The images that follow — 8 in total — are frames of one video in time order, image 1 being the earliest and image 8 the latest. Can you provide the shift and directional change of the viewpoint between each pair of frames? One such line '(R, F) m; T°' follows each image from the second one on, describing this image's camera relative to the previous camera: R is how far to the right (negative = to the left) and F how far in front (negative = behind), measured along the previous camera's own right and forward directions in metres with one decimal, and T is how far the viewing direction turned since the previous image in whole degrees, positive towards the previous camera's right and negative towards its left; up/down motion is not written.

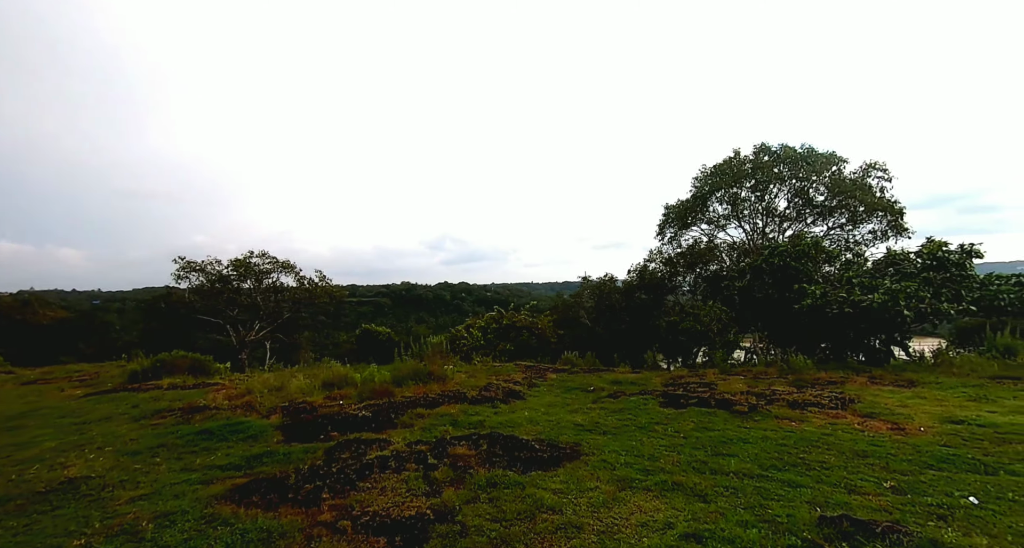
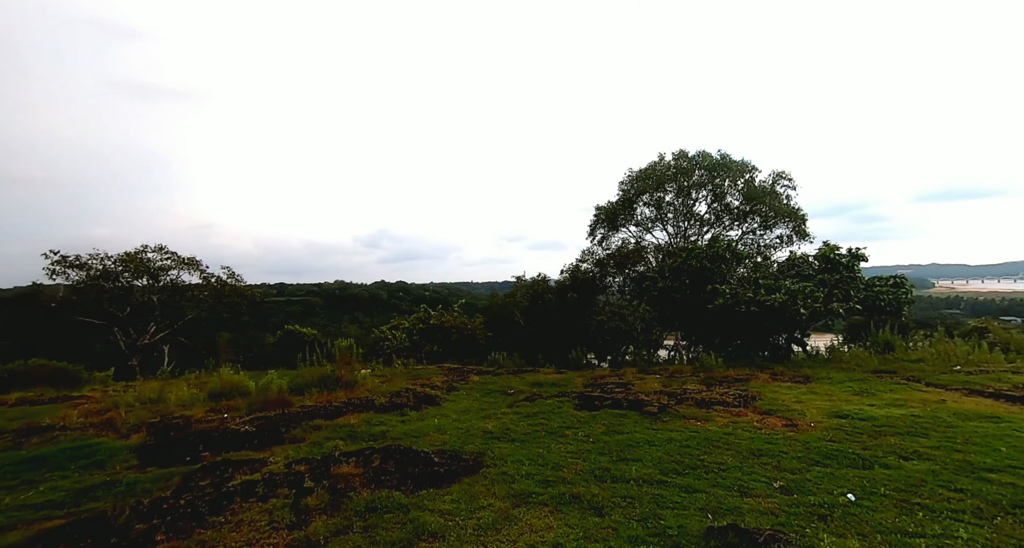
(+0.1, 0.0) m; +7°
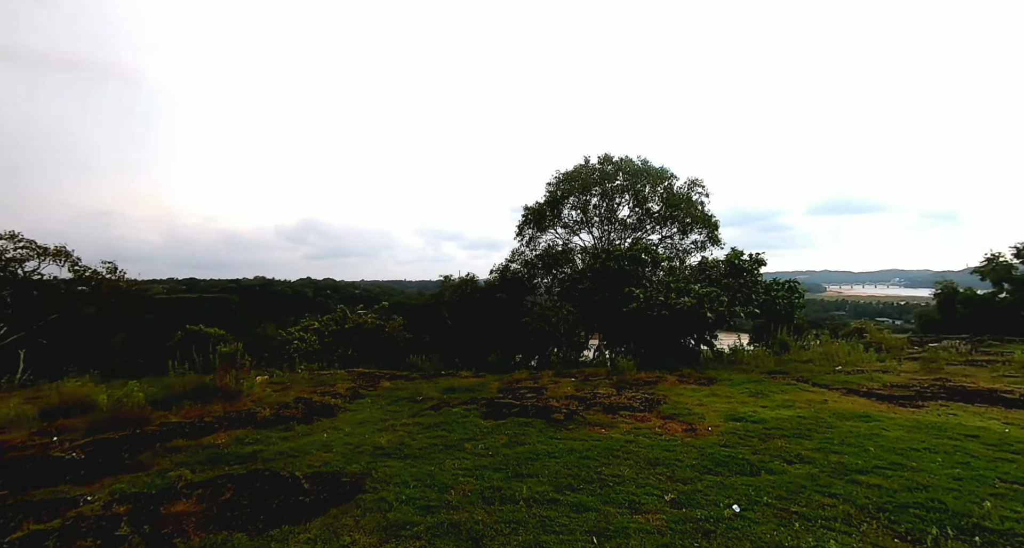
(+0.1, +0.1) m; +8°
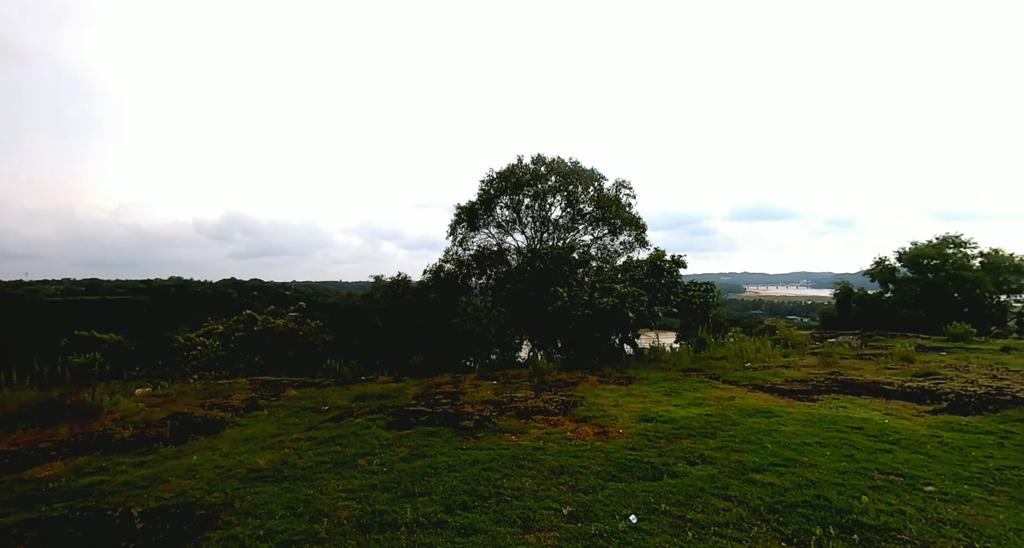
(+0.1, +0.1) m; +7°
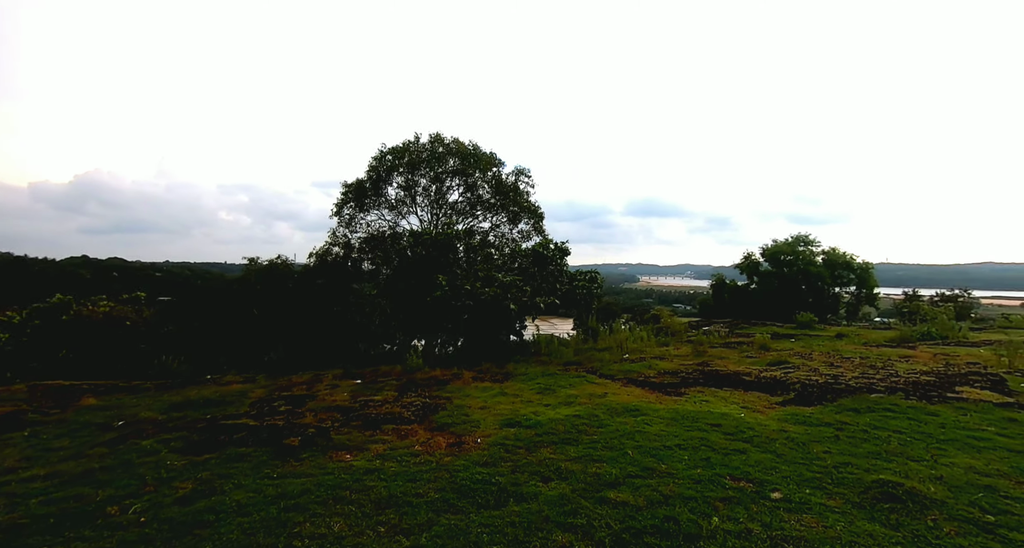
(+0.3, +0.3) m; +11°
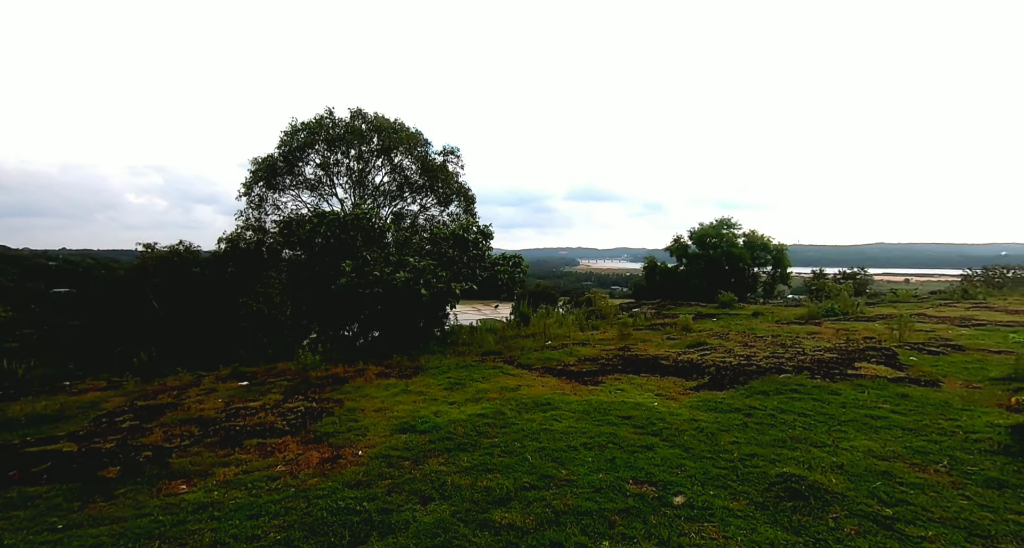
(+0.3, +0.4) m; +7°
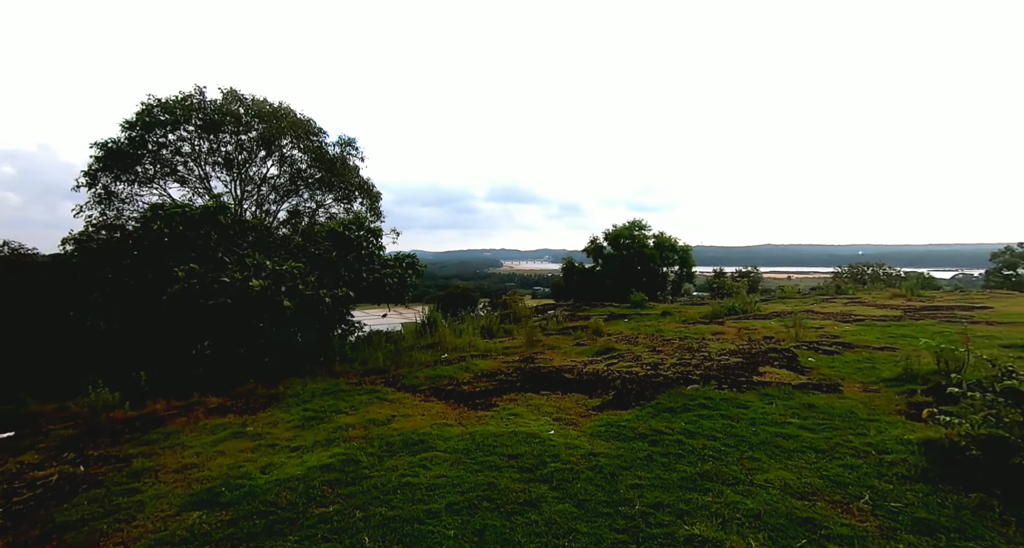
(+0.4, +0.8) m; +8°
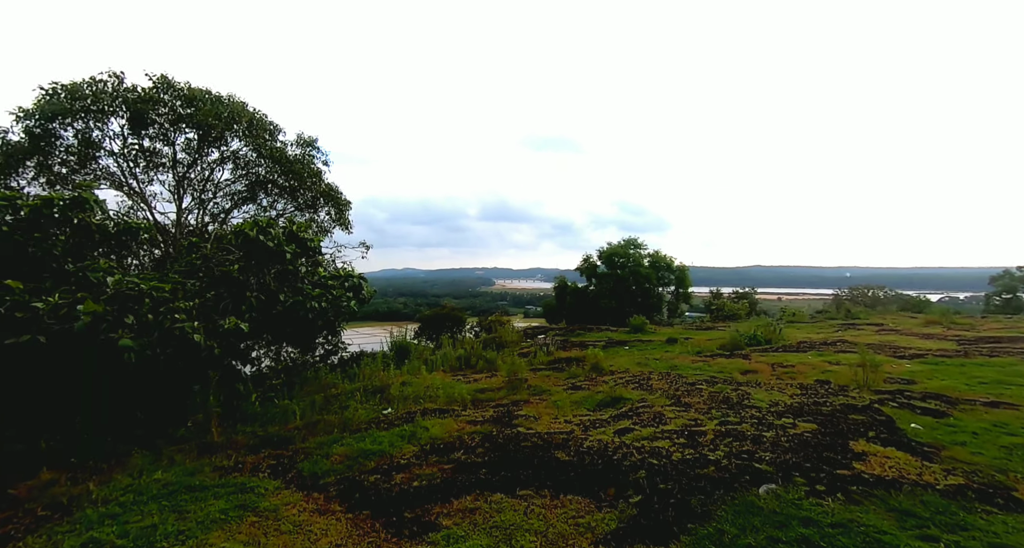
(+0.2, +2.3) m; +1°
